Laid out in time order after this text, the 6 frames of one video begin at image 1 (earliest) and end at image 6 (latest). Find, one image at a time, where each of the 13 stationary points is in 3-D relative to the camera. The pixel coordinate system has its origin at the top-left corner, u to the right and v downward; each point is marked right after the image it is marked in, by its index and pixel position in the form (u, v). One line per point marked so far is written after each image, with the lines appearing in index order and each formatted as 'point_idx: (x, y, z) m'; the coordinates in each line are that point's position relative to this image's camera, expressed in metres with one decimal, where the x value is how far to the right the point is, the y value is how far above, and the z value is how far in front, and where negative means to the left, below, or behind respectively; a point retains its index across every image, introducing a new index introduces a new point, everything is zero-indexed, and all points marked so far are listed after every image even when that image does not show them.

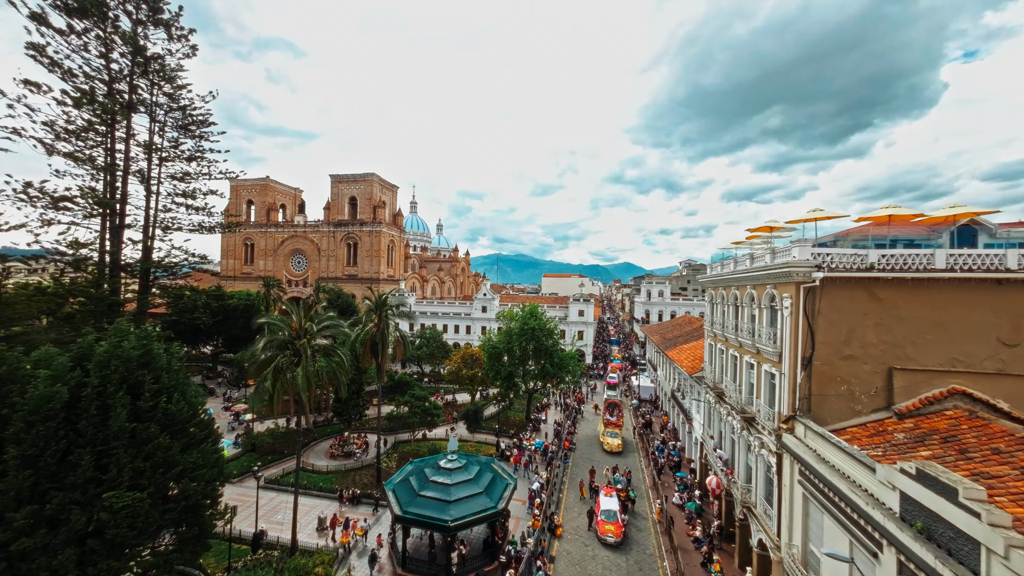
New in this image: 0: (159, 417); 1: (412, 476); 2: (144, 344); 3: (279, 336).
0: (-10.7, -3.9, +10.8) m
1: (-4.4, -8.3, +15.7) m
2: (-11.7, -1.8, +11.3) m
3: (-9.3, -2.0, +14.0) m
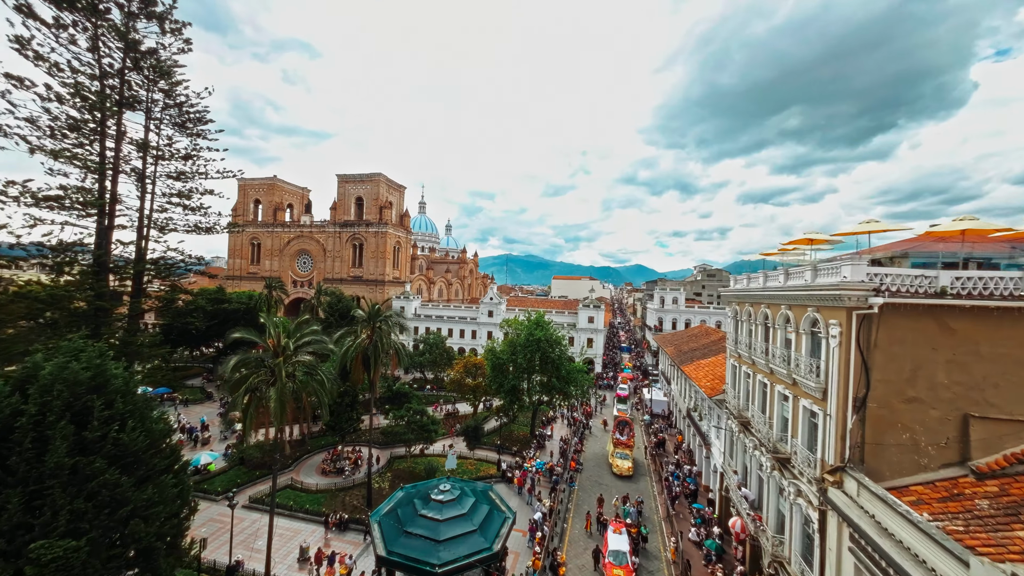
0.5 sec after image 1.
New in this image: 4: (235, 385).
0: (-10.9, -4.3, +9.5) m
1: (-4.5, -8.8, +14.3) m
2: (-11.8, -2.2, +10.1) m
3: (-9.3, -2.4, +12.7) m
4: (-9.9, -3.5, +12.7) m
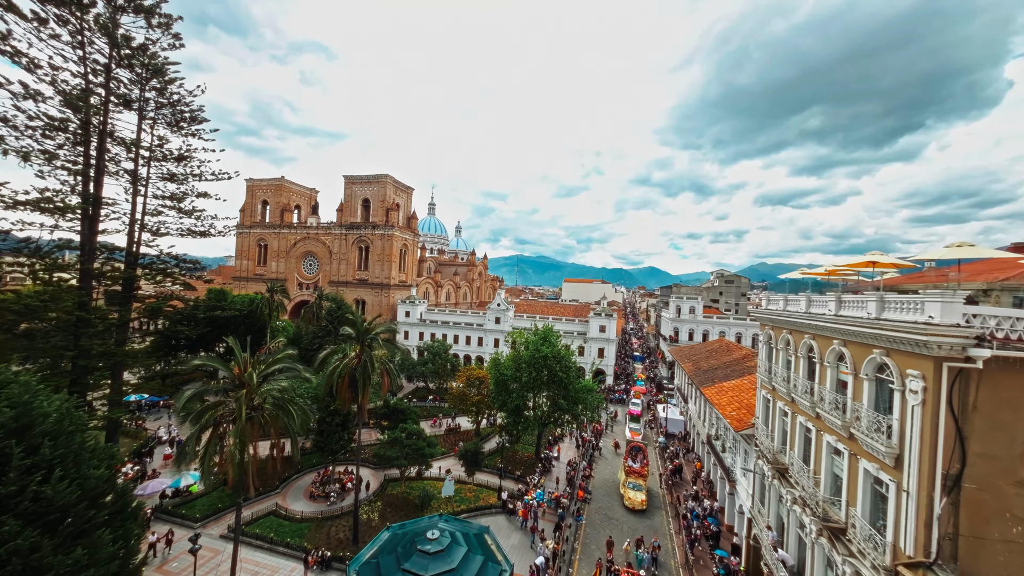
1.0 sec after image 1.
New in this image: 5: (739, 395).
0: (-11.1, -4.9, +8.1) m
1: (-4.6, -9.5, +12.6) m
2: (-12.0, -2.8, +8.7) m
3: (-9.4, -3.0, +11.2) m
4: (-10.0, -4.1, +11.2) m
5: (+12.8, -6.0, +20.0) m
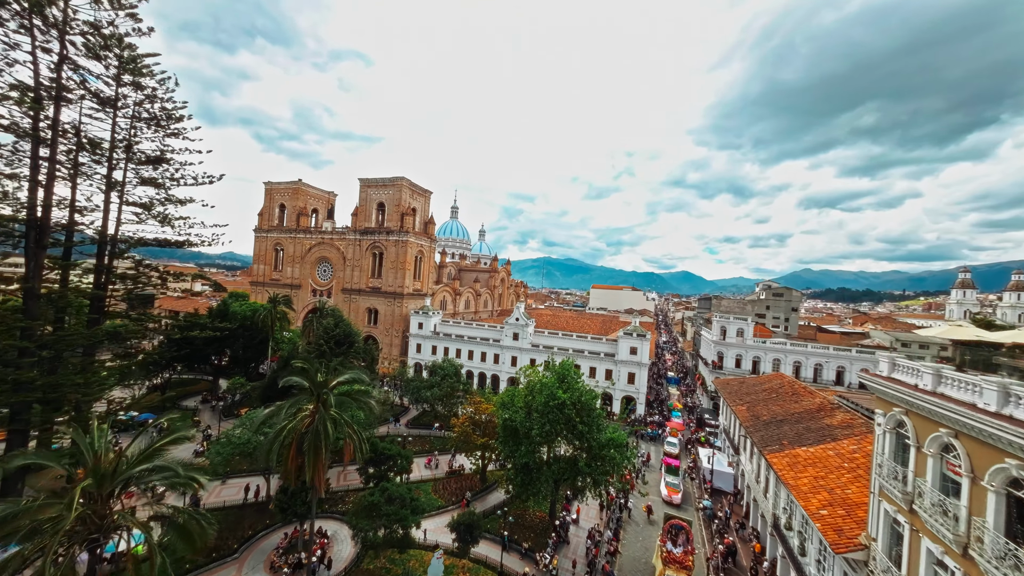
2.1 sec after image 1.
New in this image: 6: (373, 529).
0: (-11.8, -6.1, +4.6) m
1: (-5.0, -10.9, +8.6) m
2: (-12.6, -4.0, +5.3) m
3: (-9.8, -4.3, +7.6) m
4: (-10.4, -5.4, +7.6) m
5: (+12.9, -7.8, +14.6) m
6: (-6.4, -11.1, +17.6) m
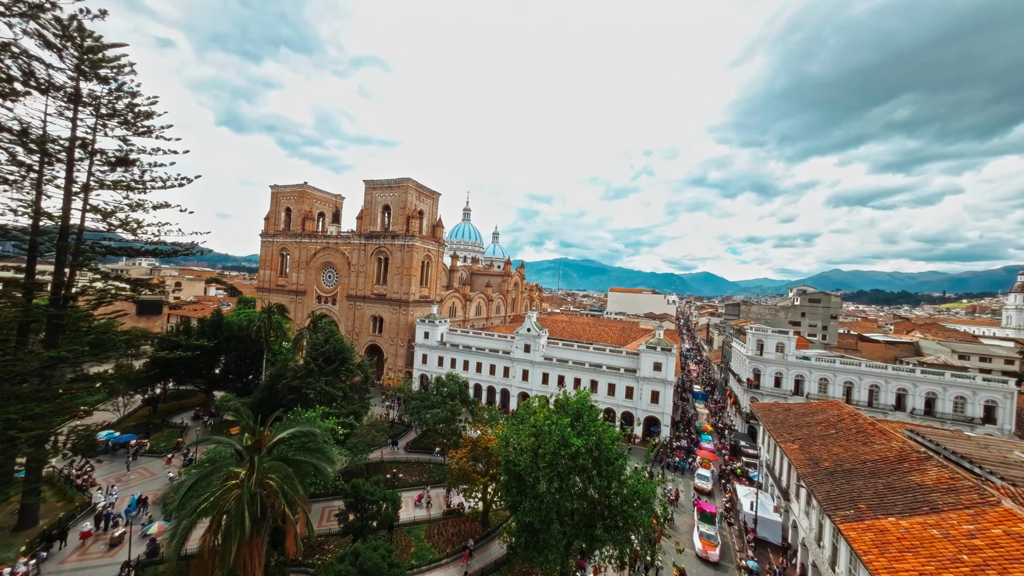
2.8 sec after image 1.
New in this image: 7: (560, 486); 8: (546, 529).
0: (-12.3, -6.9, +1.8) m
1: (-5.4, -11.7, +5.5) m
2: (-13.1, -4.8, +2.6) m
3: (-10.2, -5.1, +4.7) m
4: (-10.8, -6.1, +4.8) m
5: (+12.8, -8.6, +10.7) m
6: (-6.4, -12.0, +14.6) m
7: (+2.2, -8.9, +17.1) m
8: (+1.4, -11.0, +17.2) m
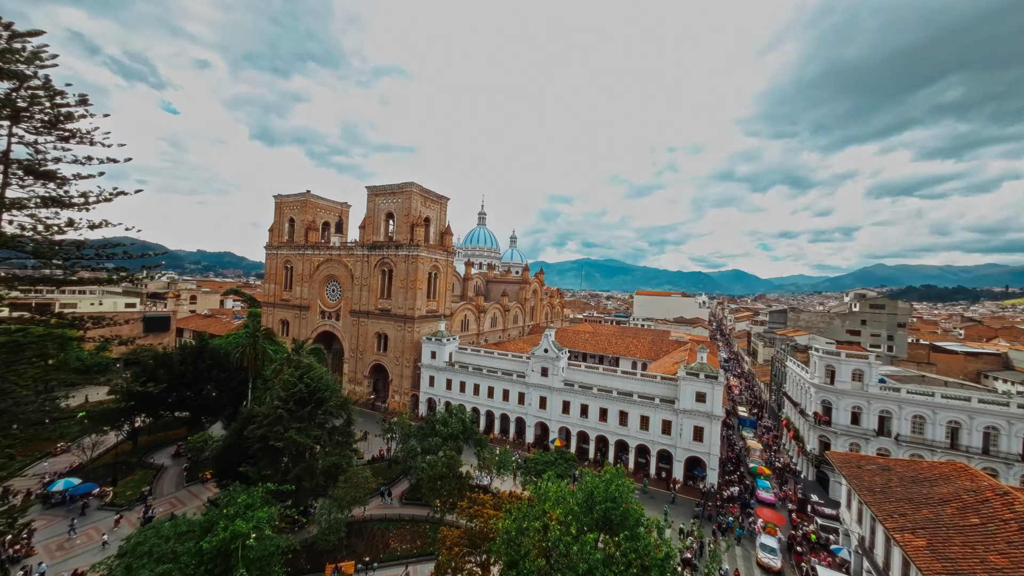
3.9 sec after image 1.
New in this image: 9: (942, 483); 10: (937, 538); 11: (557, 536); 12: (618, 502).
0: (-13.2, -8.5, -2.4) m
1: (-6.0, -13.2, +0.8) m
2: (-14.0, -6.4, -1.6) m
3: (-11.0, -6.6, +0.4) m
4: (-11.6, -7.7, +0.5) m
5: (+12.4, -9.8, +4.9) m
6: (-6.4, -13.5, +10.0) m
7: (+2.3, -10.3, +11.9) m
8: (+1.6, -12.5, +12.1) m
9: (+21.2, -9.4, +17.5) m
10: (+17.3, -10.2, +14.6) m
11: (+1.8, -8.7, +13.4) m
12: (+4.0, -7.4, +13.8) m
